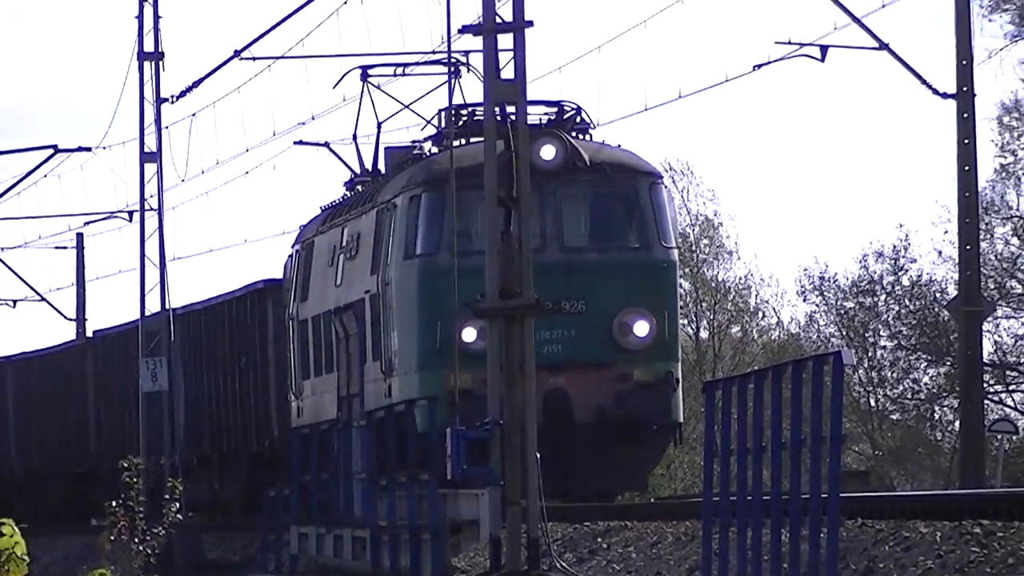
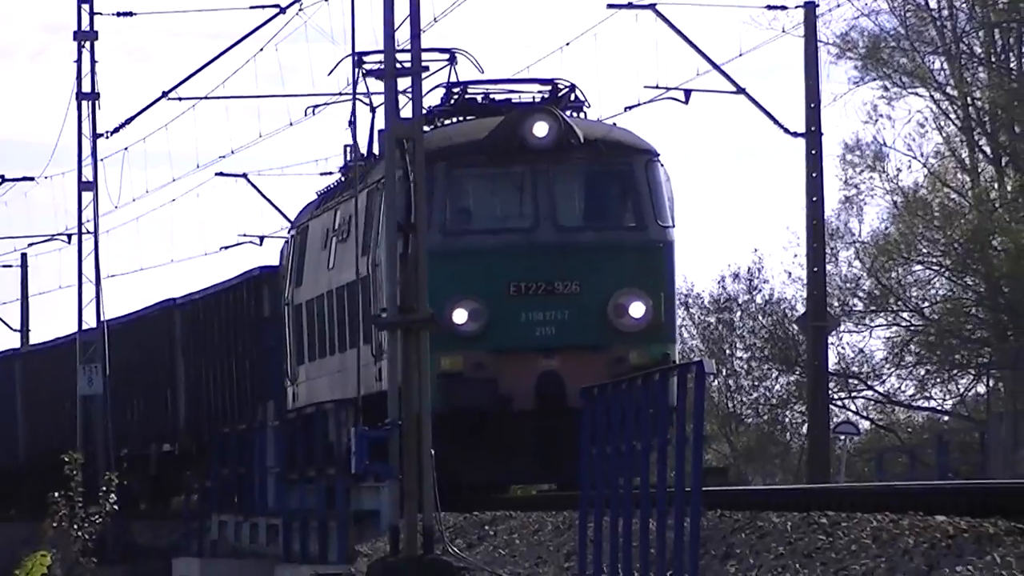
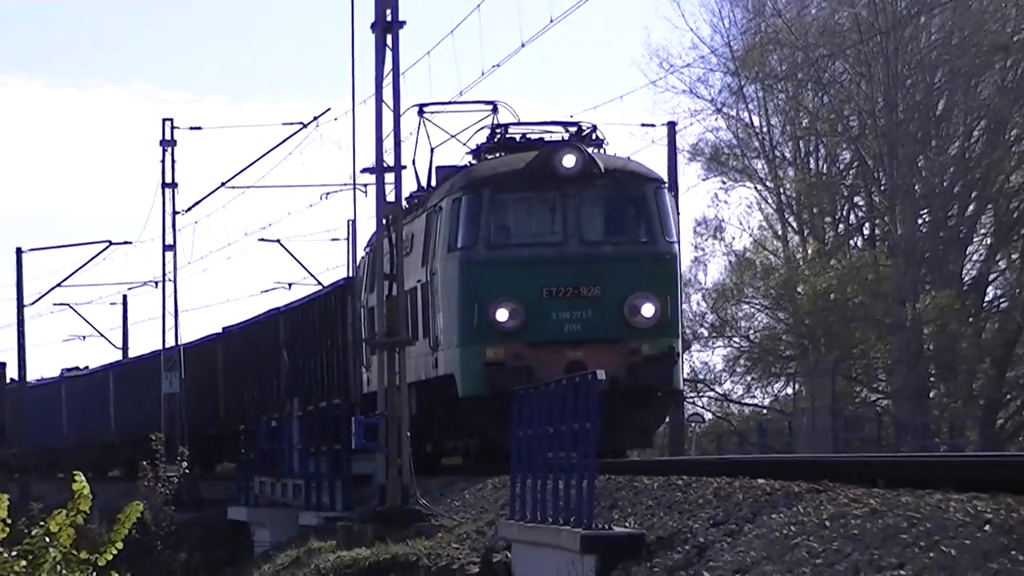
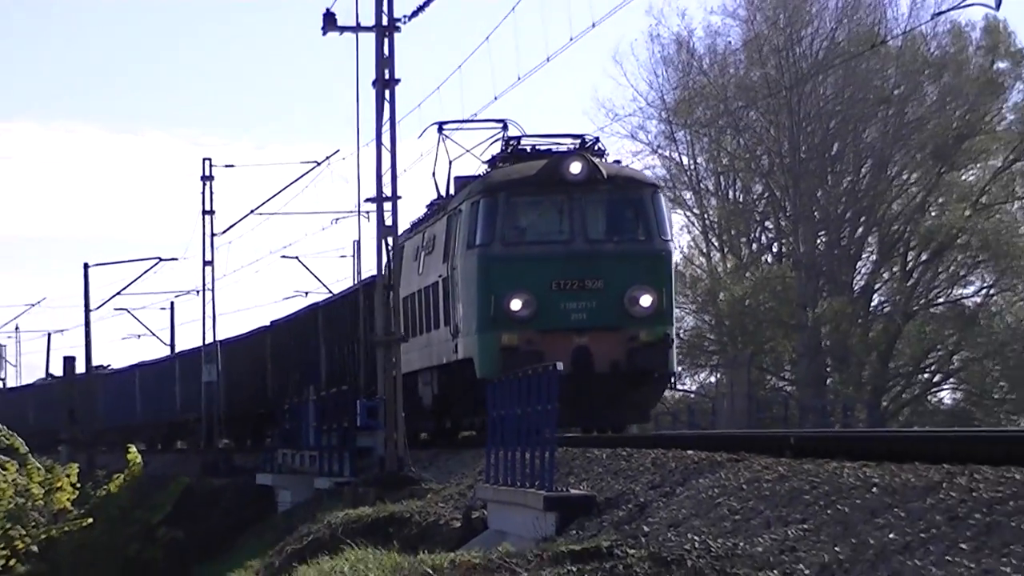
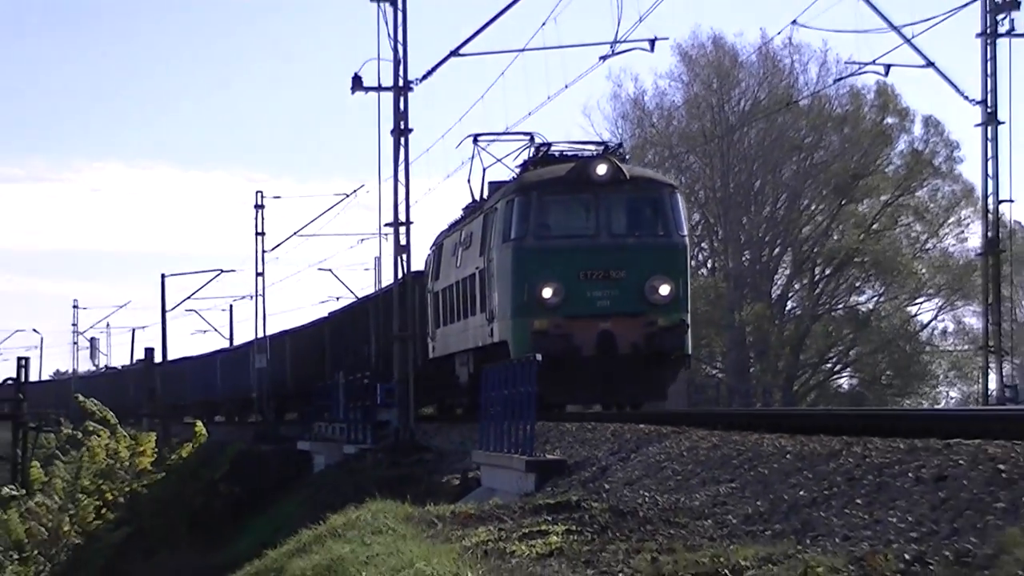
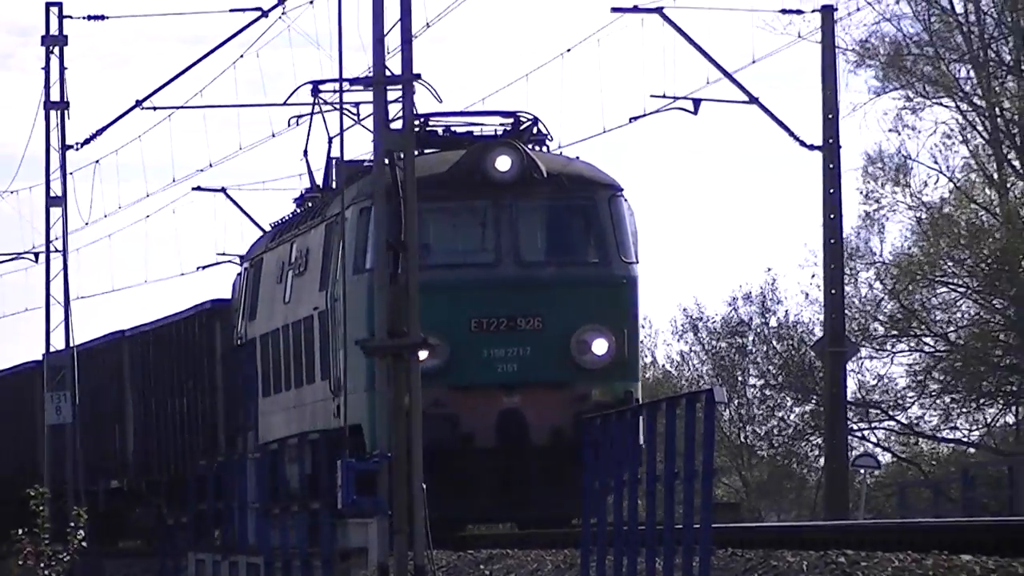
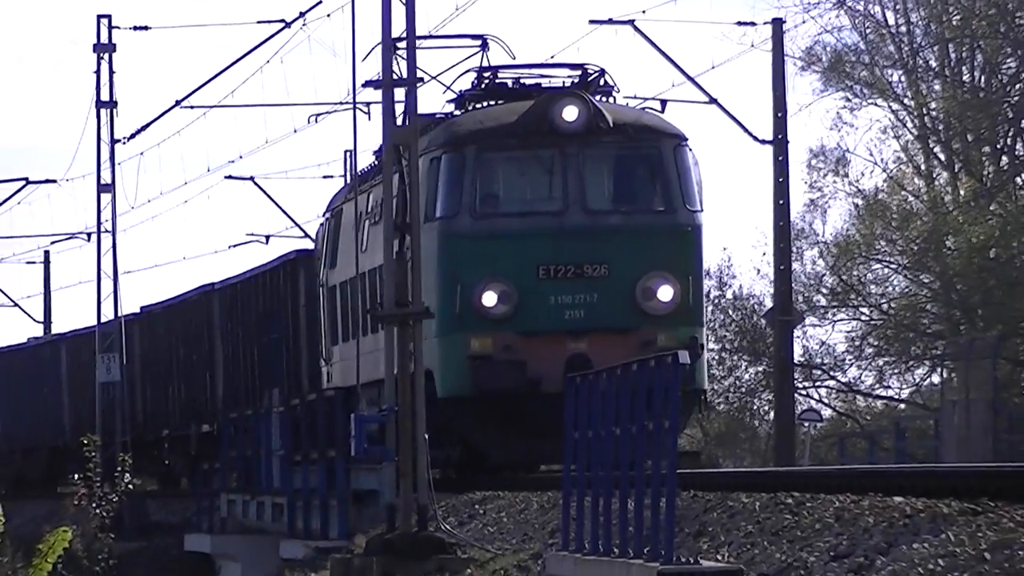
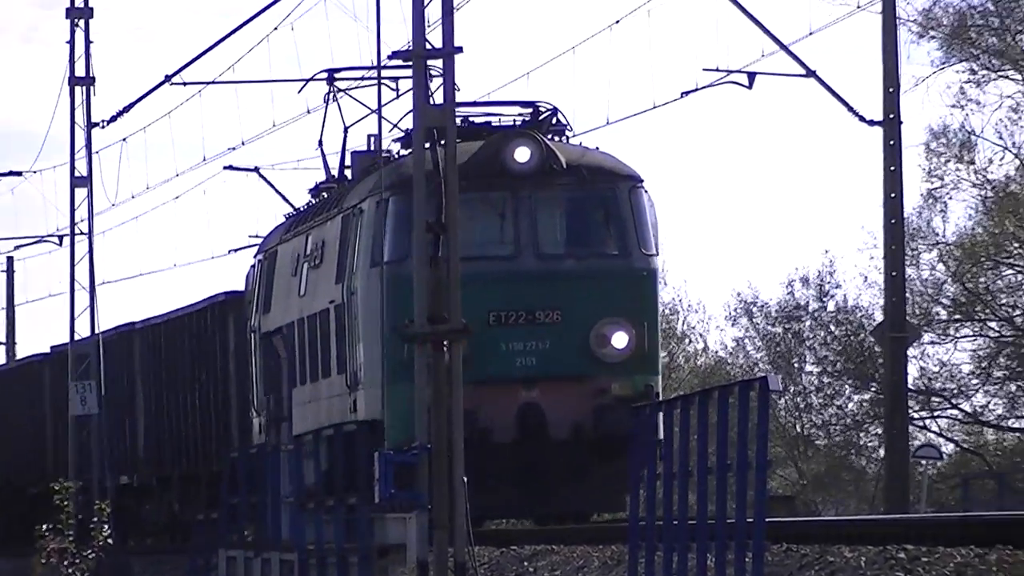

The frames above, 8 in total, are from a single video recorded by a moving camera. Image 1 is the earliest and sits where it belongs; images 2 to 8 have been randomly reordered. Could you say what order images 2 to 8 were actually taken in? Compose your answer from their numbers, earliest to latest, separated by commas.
8, 6, 2, 7, 3, 4, 5
